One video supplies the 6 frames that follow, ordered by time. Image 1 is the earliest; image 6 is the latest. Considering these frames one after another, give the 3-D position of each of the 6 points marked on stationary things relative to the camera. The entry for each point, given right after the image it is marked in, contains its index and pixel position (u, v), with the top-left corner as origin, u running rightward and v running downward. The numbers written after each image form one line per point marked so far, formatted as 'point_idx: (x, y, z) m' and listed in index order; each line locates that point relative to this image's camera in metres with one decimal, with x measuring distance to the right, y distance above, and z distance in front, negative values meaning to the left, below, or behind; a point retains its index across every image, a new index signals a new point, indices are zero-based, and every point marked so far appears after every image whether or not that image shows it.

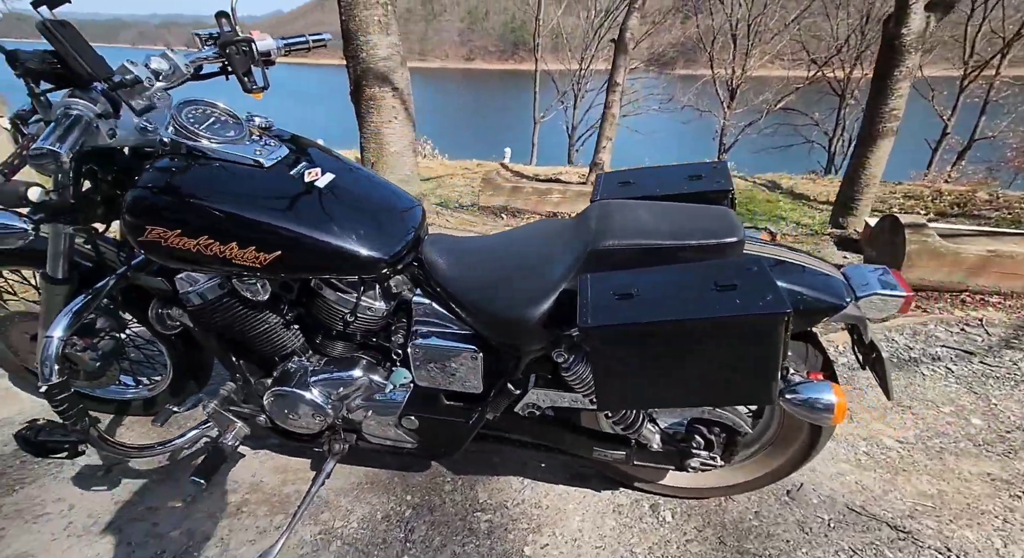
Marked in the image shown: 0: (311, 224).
0: (-0.4, +0.1, +1.2) m
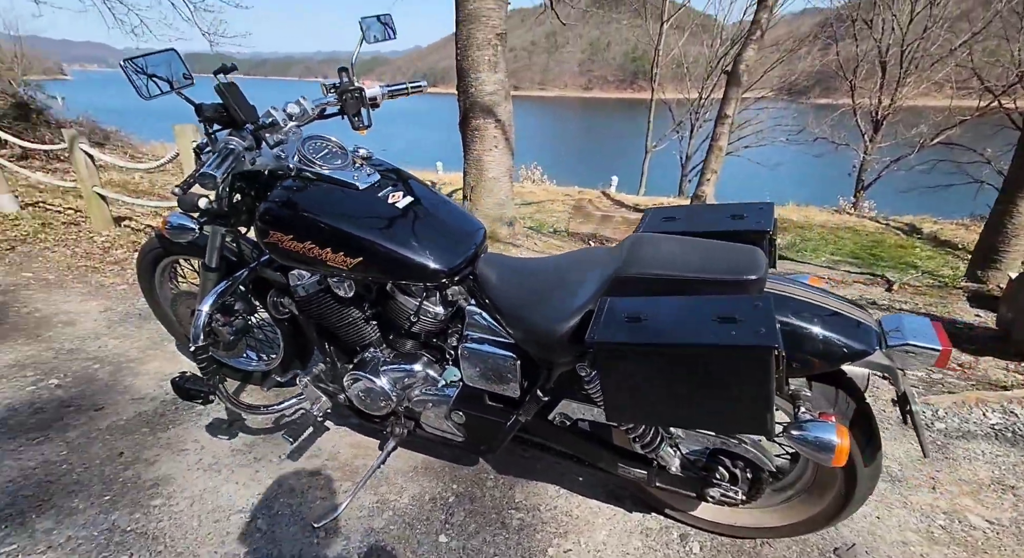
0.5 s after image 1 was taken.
0: (-0.3, +0.1, +1.4) m
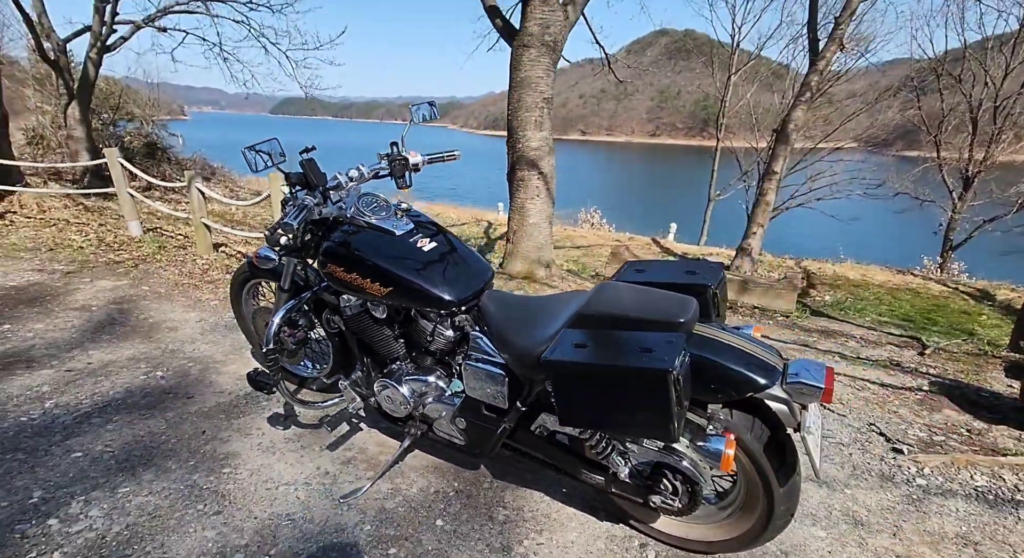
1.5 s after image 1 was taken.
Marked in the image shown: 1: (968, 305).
0: (-0.3, 0.0, +1.8) m
1: (+6.5, -0.4, +7.0) m
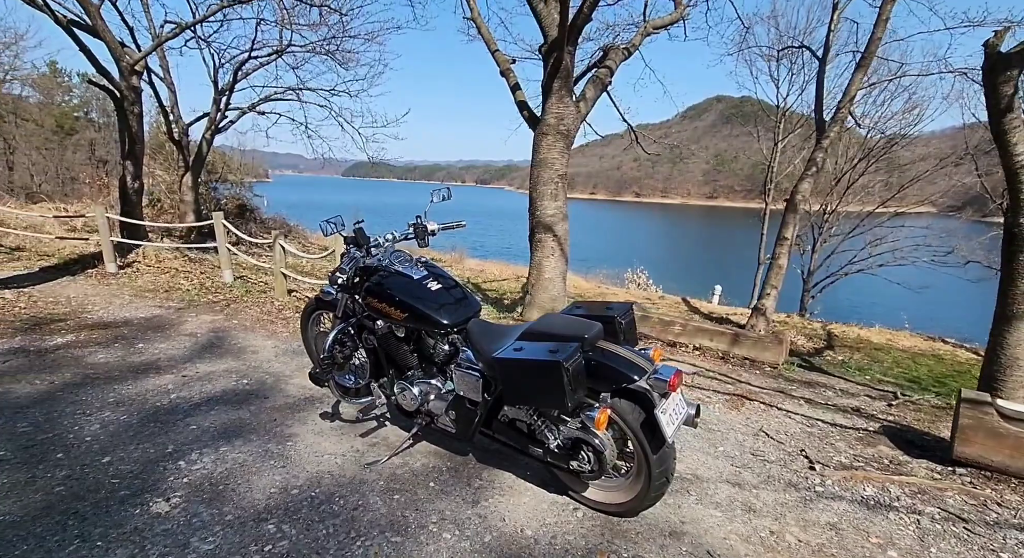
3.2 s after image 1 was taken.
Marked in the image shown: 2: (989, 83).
0: (-0.5, -0.2, +2.7) m
1: (+6.8, -1.3, +7.0) m
2: (+3.3, +1.4, +3.5) m
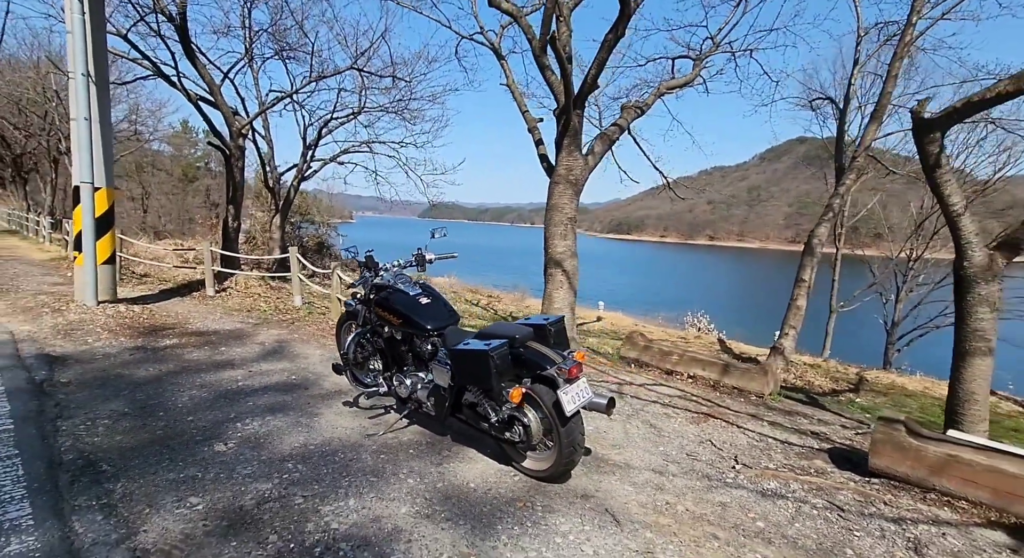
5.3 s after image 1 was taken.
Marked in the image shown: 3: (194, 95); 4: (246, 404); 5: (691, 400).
0: (-0.7, -0.3, +3.6) m
1: (+7.1, -2.0, +6.8) m
2: (+3.2, +1.1, +3.9) m
3: (-6.3, +3.6, +9.7) m
4: (-2.2, -1.0, +4.1) m
5: (+1.9, -1.3, +5.1) m
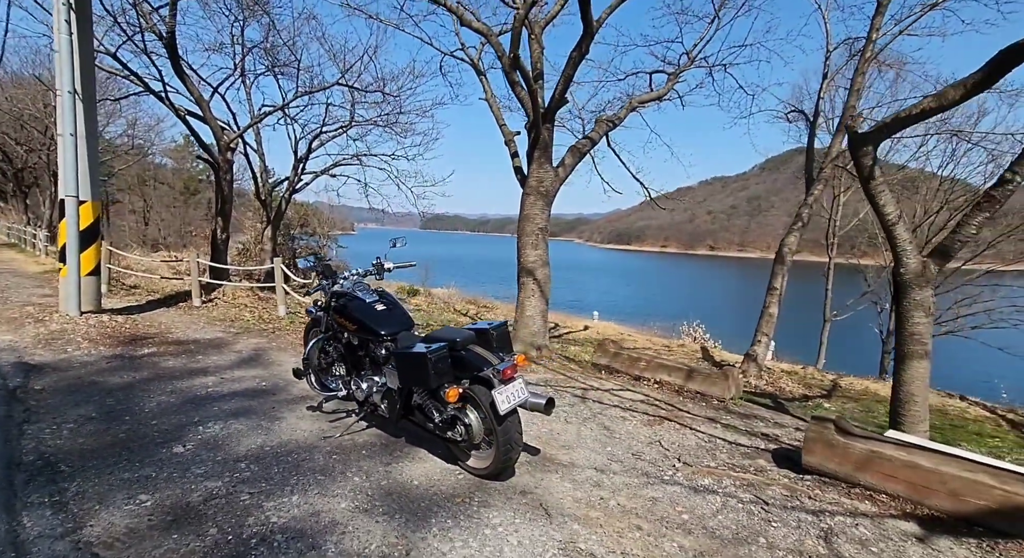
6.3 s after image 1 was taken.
0: (-1.1, -0.3, +3.7) m
1: (+6.7, -2.0, +6.9) m
2: (+2.9, +1.1, +4.1) m
3: (-6.7, +3.4, +10.0) m
4: (-2.6, -1.1, +4.2) m
5: (+1.5, -1.3, +5.3) m
